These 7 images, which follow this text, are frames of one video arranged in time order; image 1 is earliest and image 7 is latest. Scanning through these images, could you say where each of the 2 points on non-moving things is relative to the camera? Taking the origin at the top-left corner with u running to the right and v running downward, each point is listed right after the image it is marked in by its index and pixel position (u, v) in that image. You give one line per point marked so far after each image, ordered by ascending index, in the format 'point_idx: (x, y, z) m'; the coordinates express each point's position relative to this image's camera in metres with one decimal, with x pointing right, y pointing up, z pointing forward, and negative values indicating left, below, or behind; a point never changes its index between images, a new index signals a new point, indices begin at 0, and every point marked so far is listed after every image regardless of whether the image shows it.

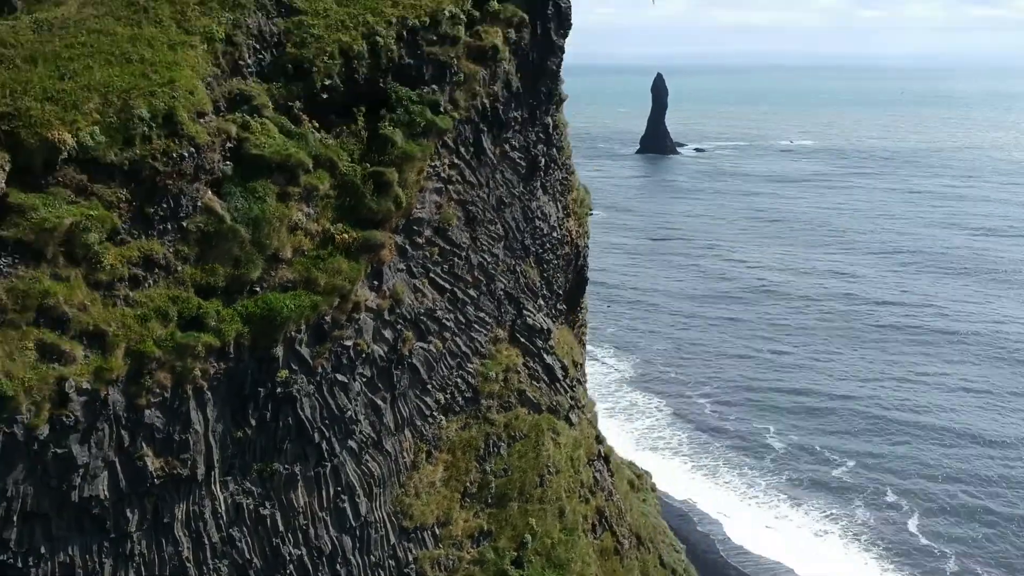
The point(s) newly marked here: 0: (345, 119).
0: (-1.8, +1.9, +9.2) m
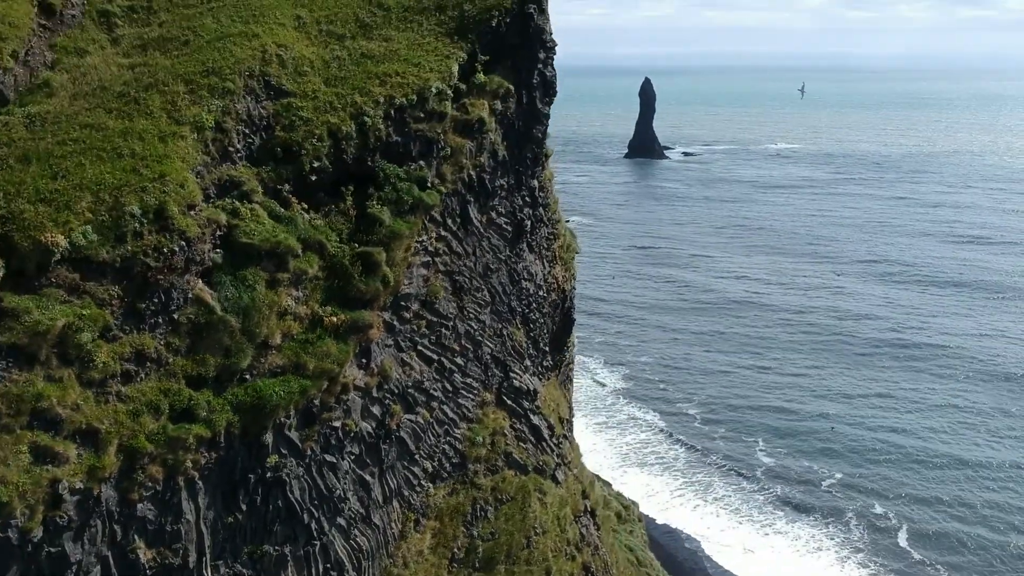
0: (-2.0, +1.0, +9.4) m
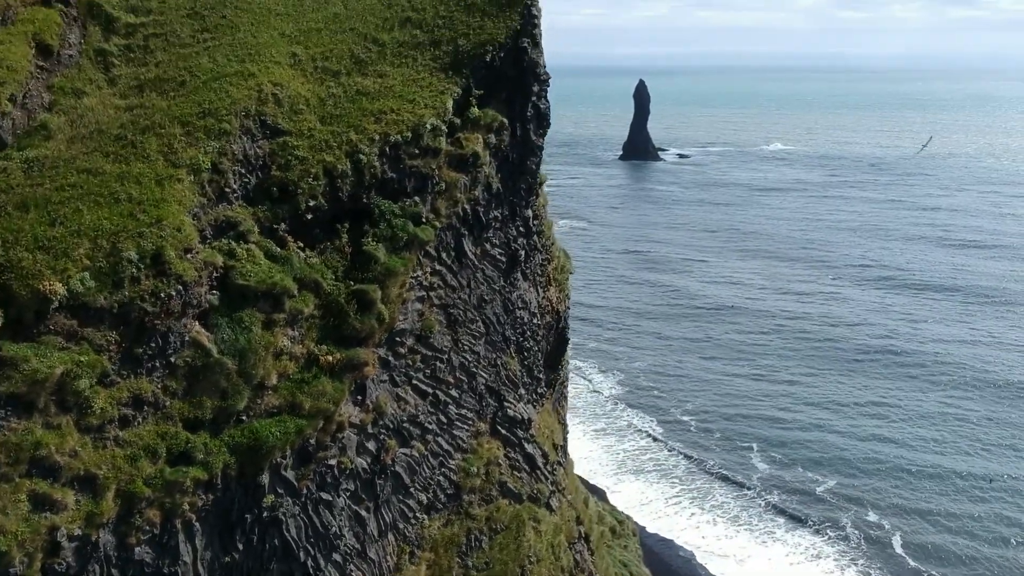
0: (-2.0, +0.6, +9.5) m
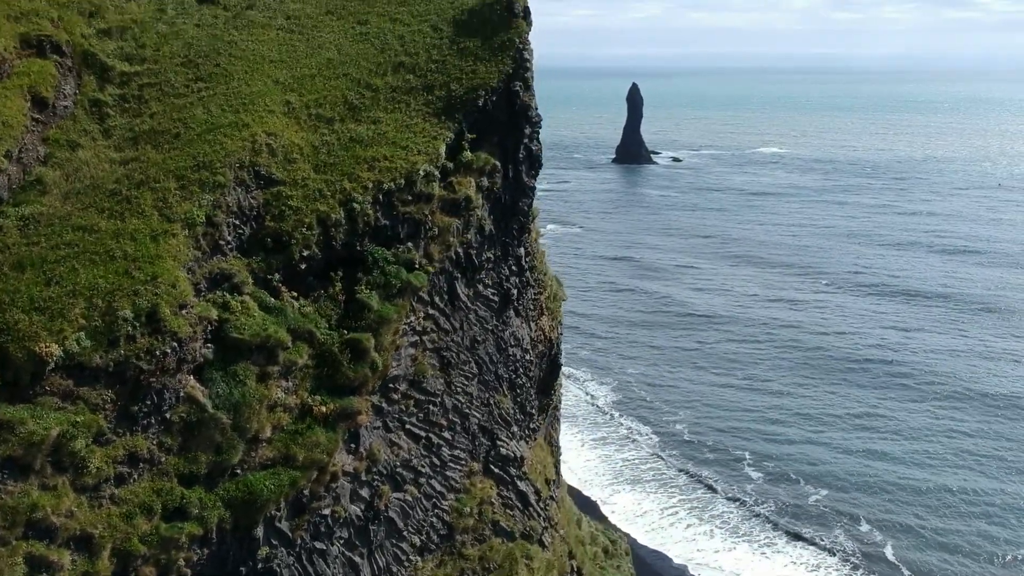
0: (-2.1, +0.1, +9.6) m
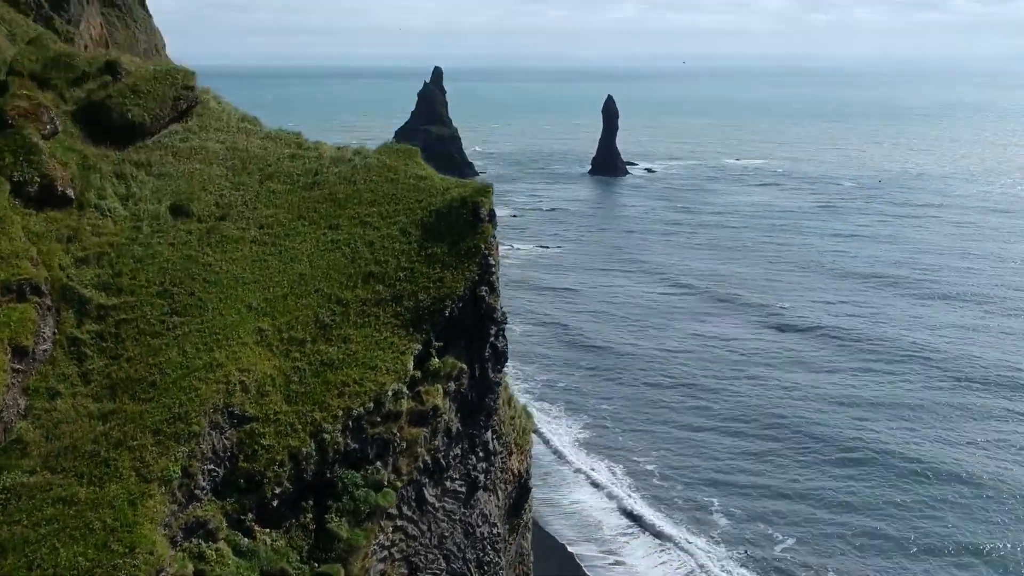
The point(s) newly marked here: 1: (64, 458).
0: (-2.6, -2.7, +10.0) m
1: (-4.8, -1.8, +9.1) m
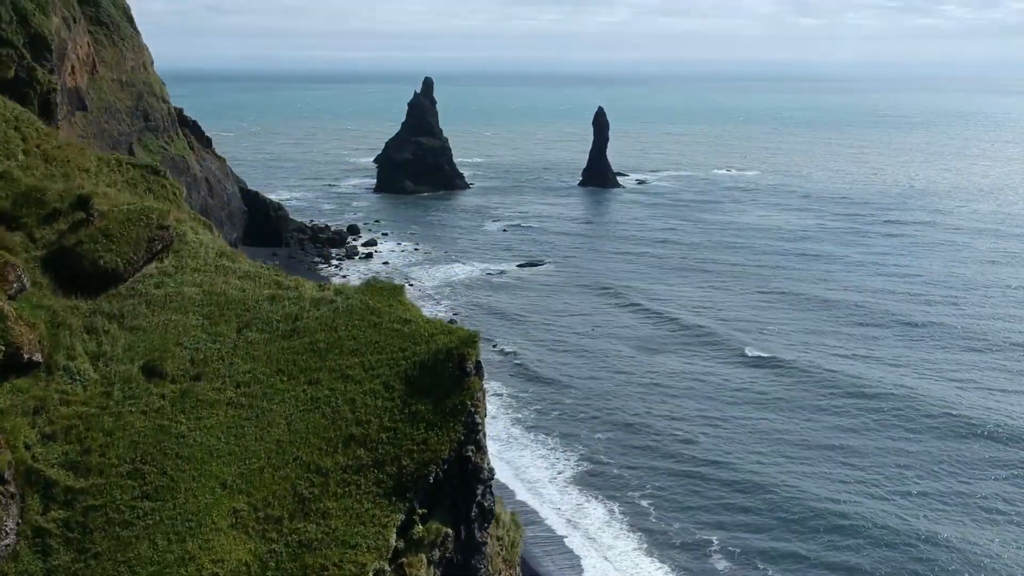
0: (-2.7, -4.8, +9.6) m
1: (-4.9, -3.9, +8.6) m
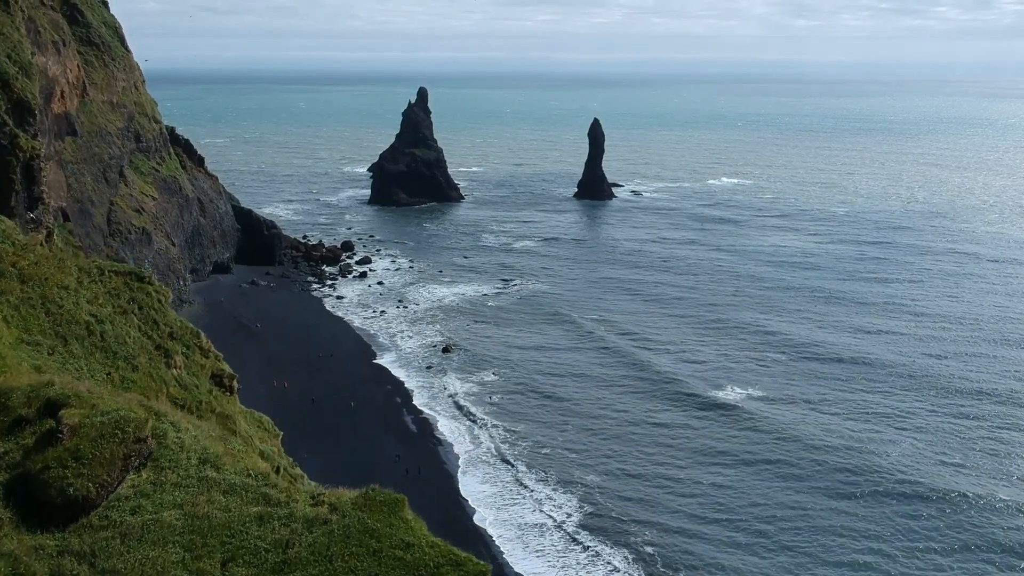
0: (-2.5, -7.6, +8.4) m
1: (-4.7, -6.7, +7.5) m
